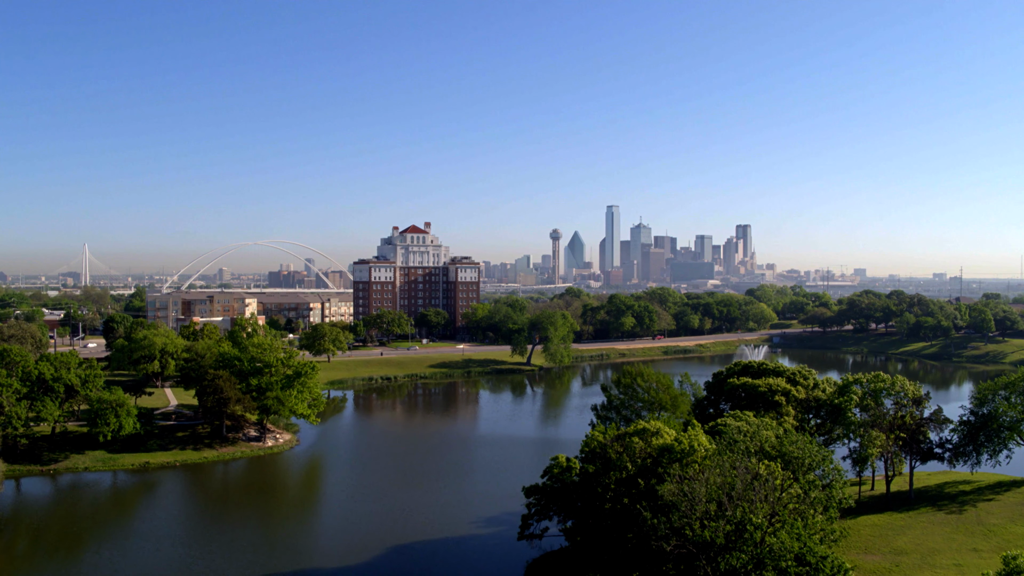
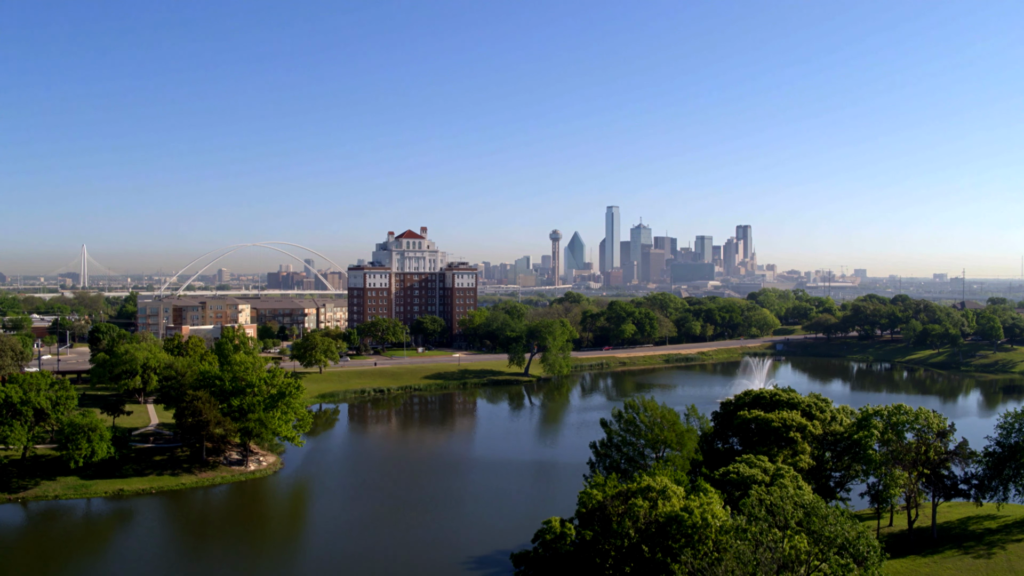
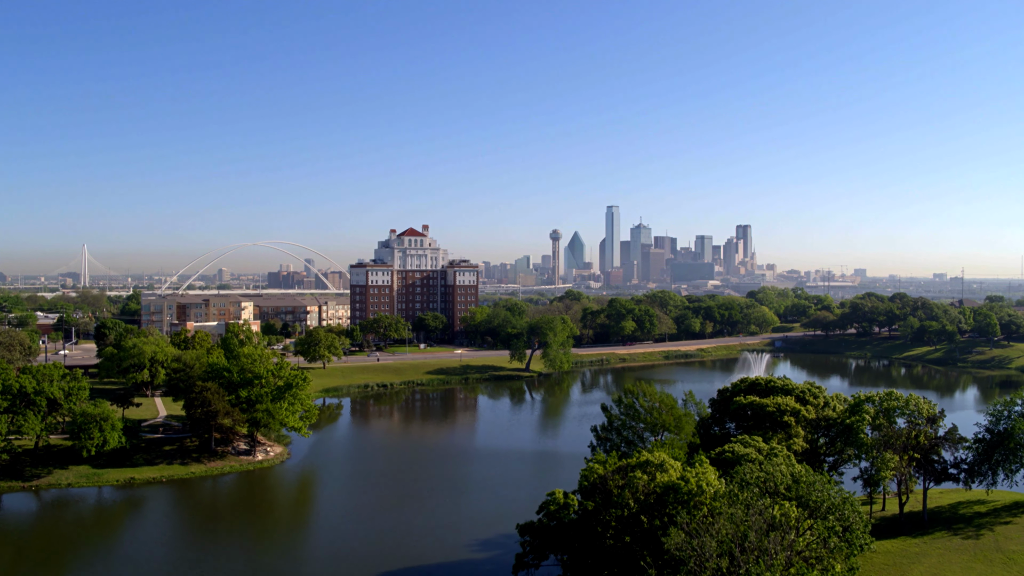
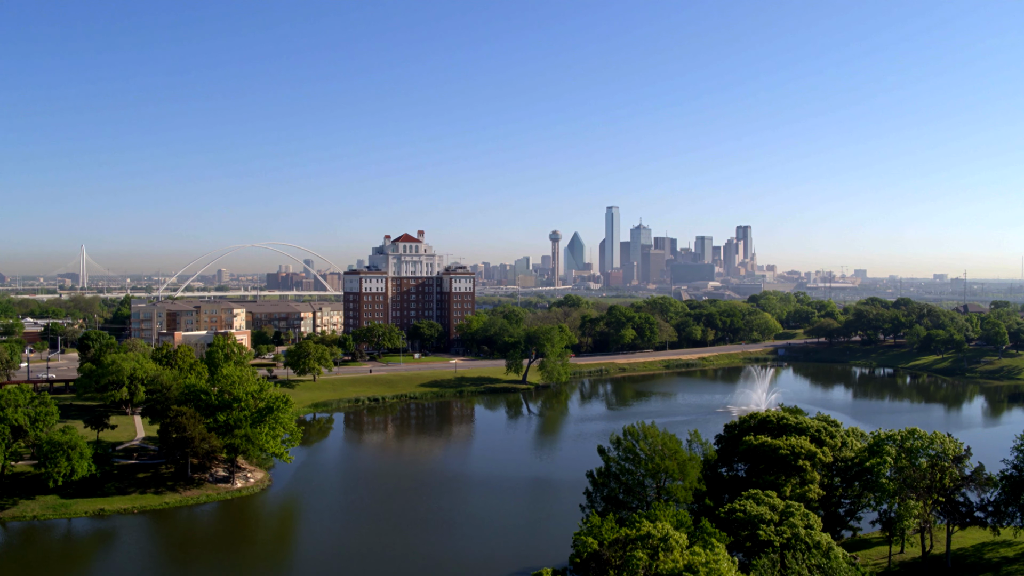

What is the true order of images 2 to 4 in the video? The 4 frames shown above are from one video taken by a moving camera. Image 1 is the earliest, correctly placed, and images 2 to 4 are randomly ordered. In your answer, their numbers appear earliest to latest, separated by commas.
3, 2, 4
